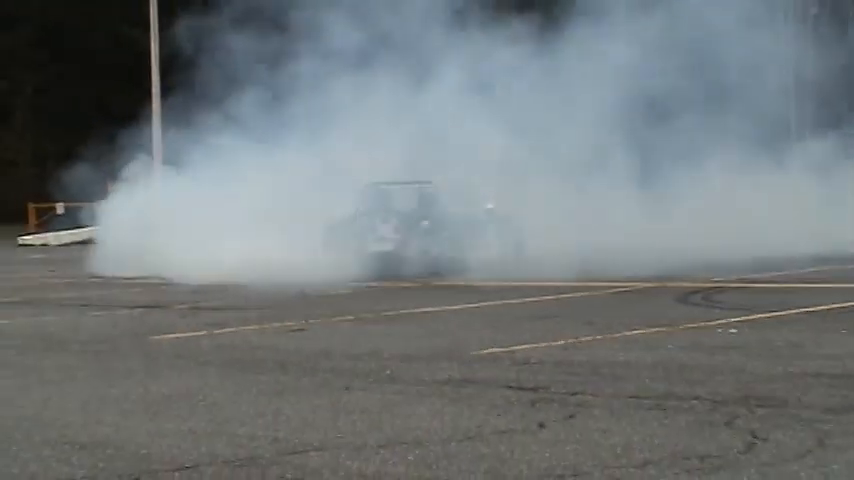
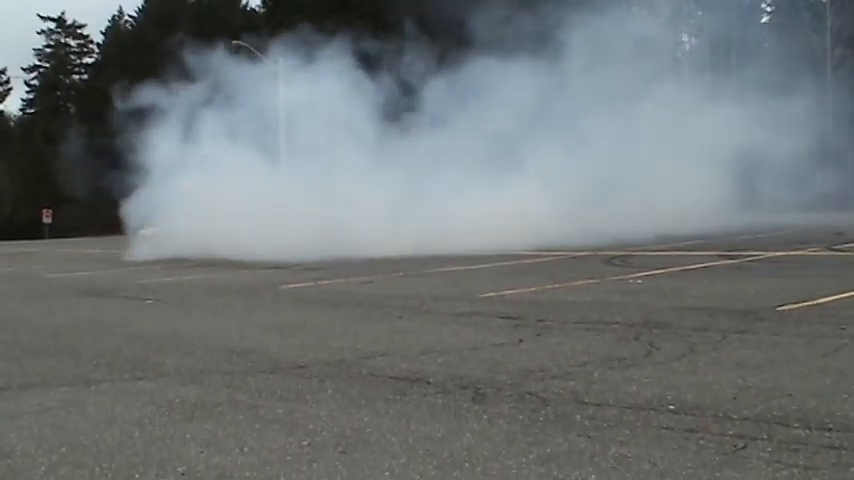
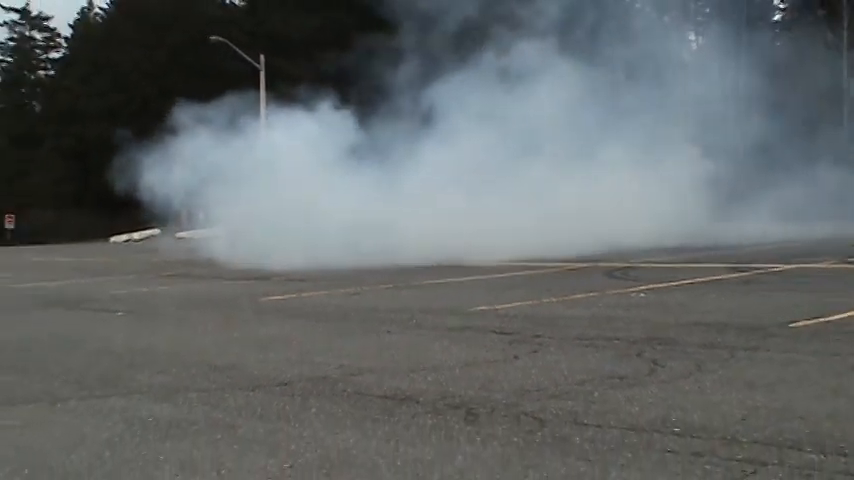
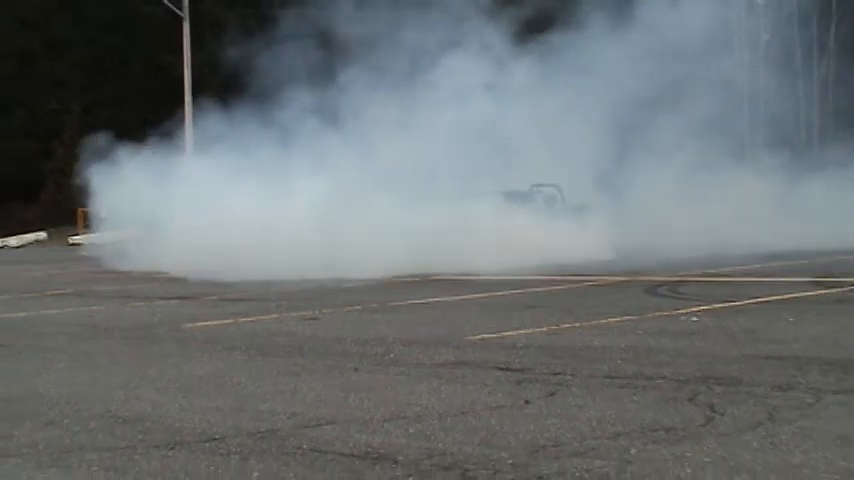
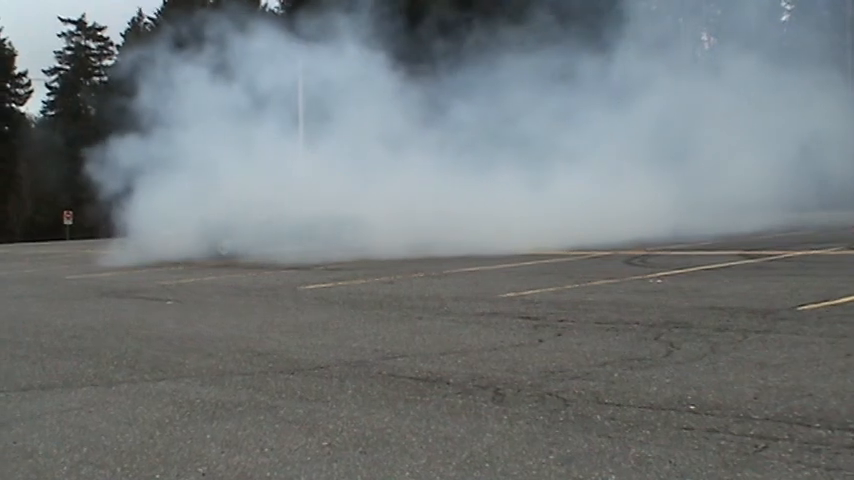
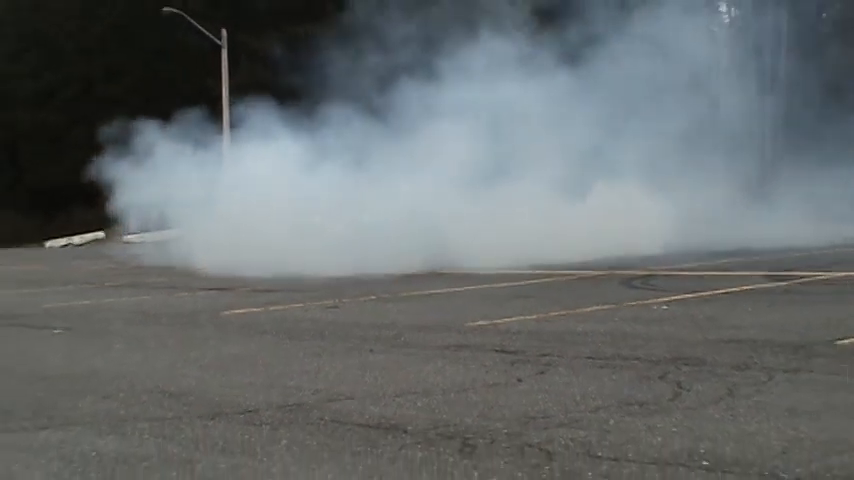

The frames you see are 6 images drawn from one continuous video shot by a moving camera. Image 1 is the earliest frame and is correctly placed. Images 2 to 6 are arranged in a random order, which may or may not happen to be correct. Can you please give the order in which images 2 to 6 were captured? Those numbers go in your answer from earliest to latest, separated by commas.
4, 6, 3, 2, 5
